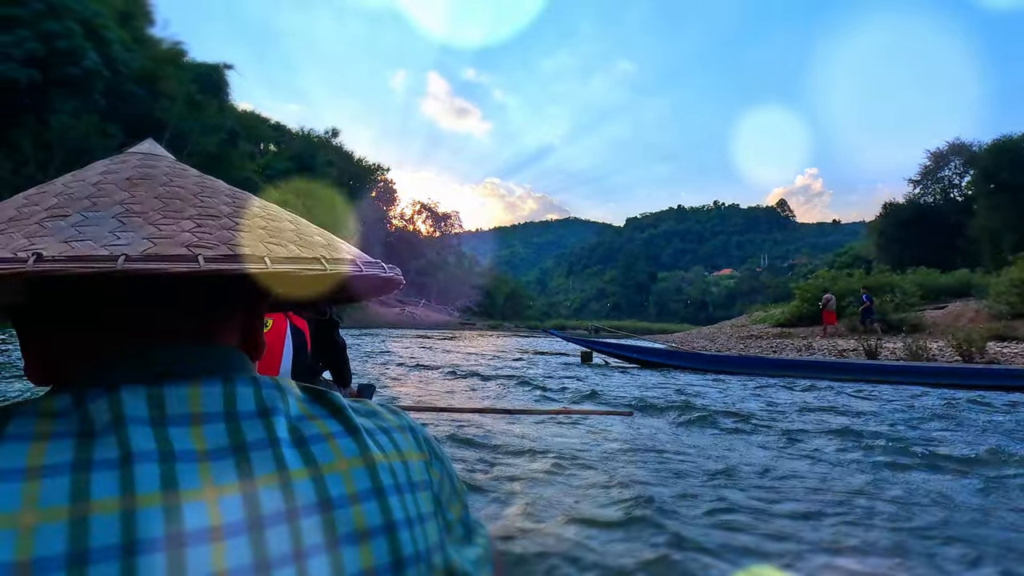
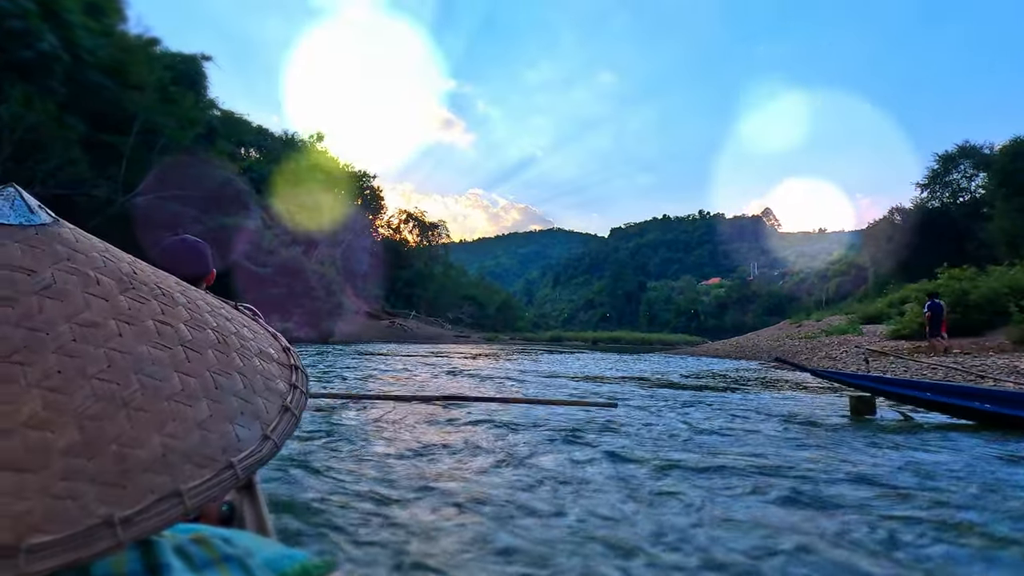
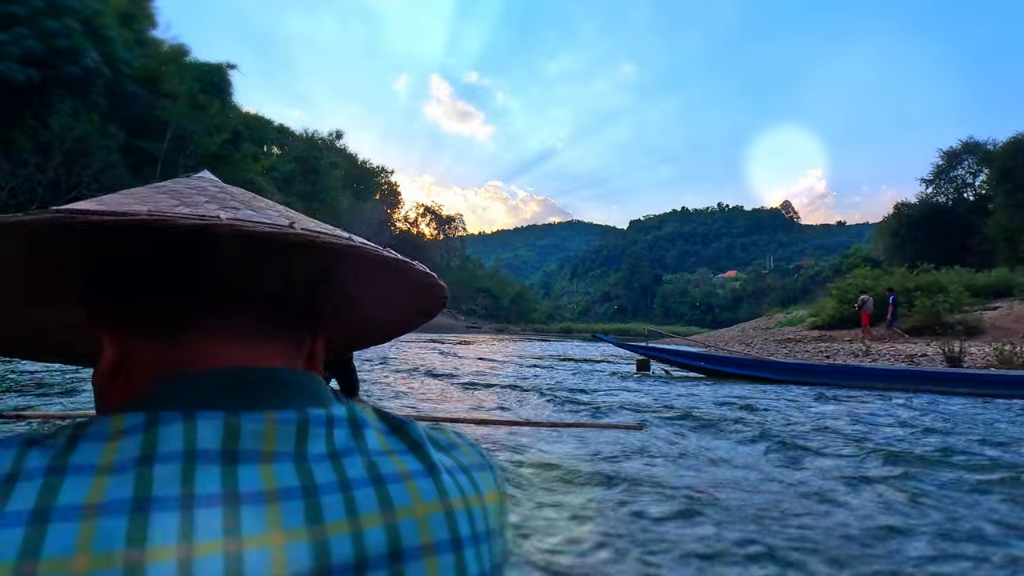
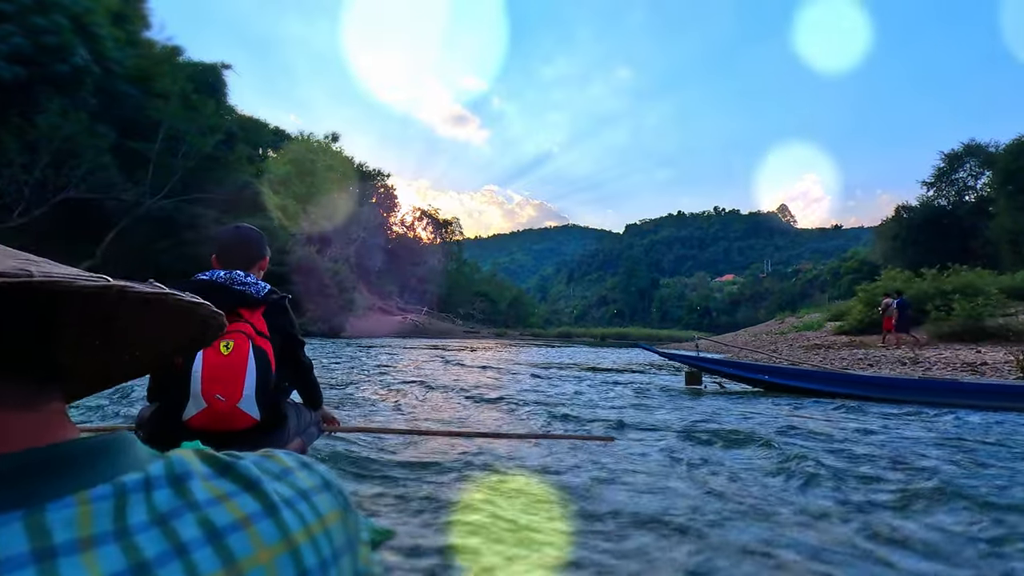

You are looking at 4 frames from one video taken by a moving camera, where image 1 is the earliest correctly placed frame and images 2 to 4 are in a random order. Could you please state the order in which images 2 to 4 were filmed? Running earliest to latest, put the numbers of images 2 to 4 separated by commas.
3, 4, 2
